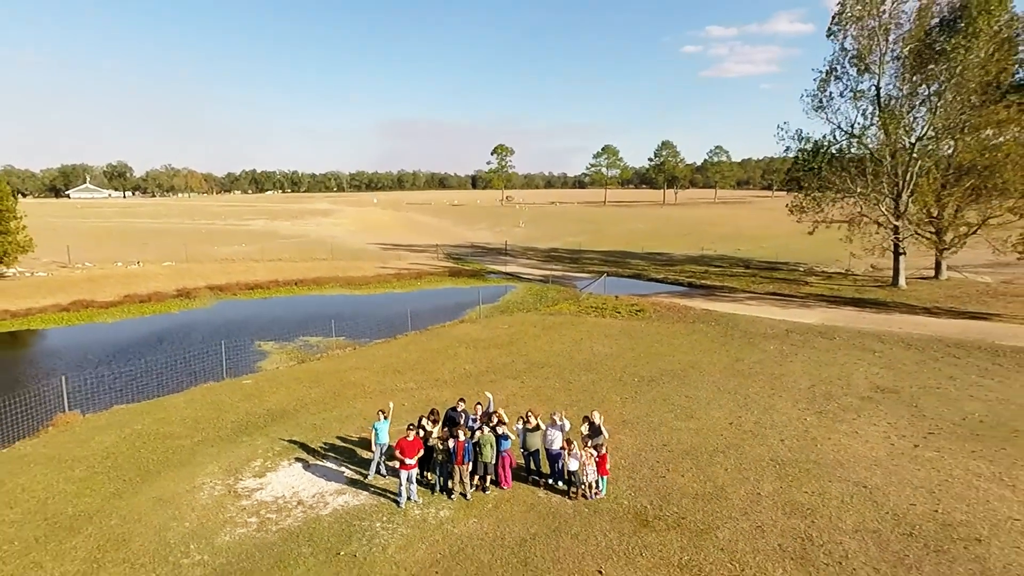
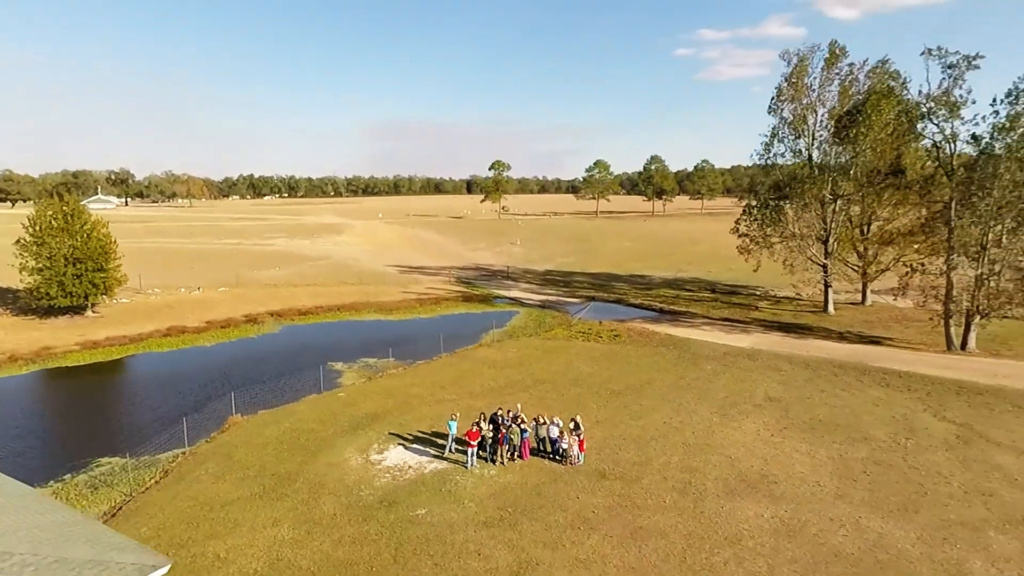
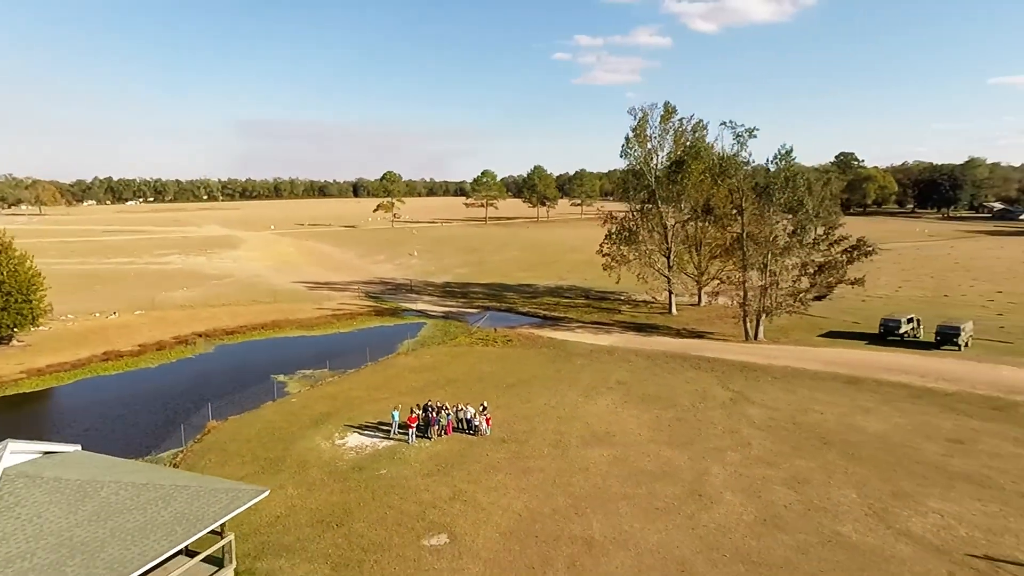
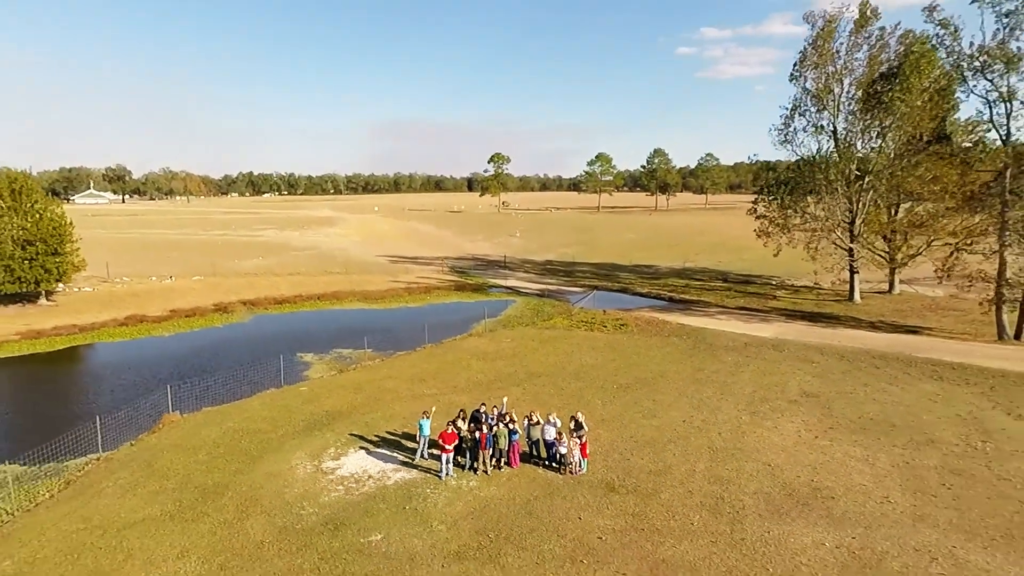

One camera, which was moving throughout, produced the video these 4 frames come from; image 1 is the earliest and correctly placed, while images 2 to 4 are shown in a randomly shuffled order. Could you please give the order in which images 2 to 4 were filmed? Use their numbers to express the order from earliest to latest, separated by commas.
4, 2, 3
